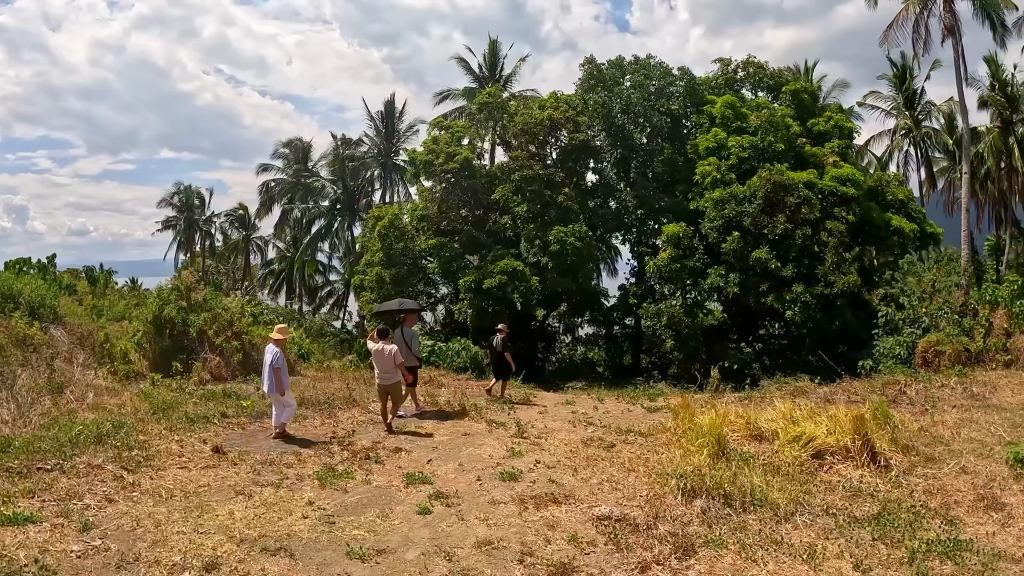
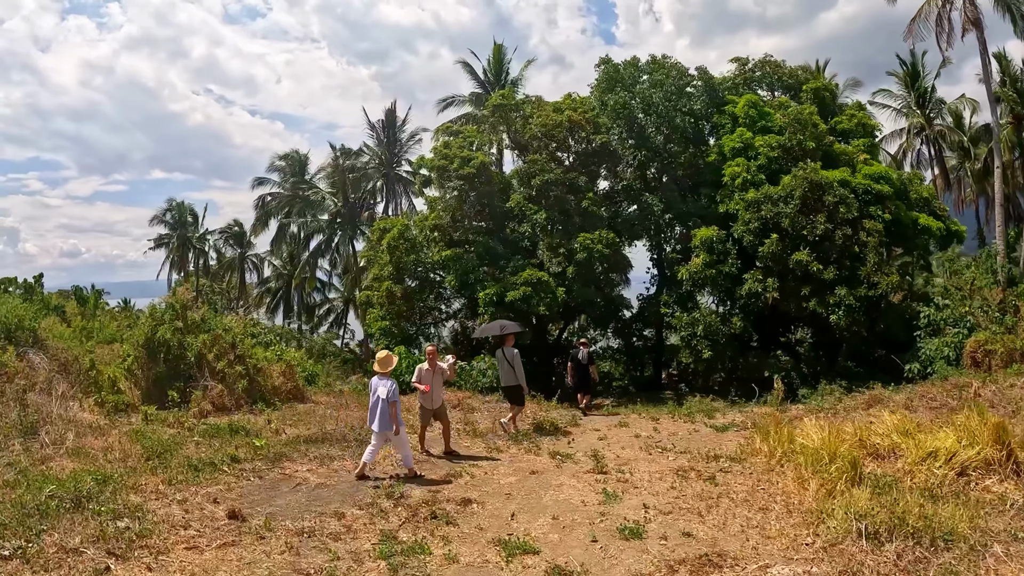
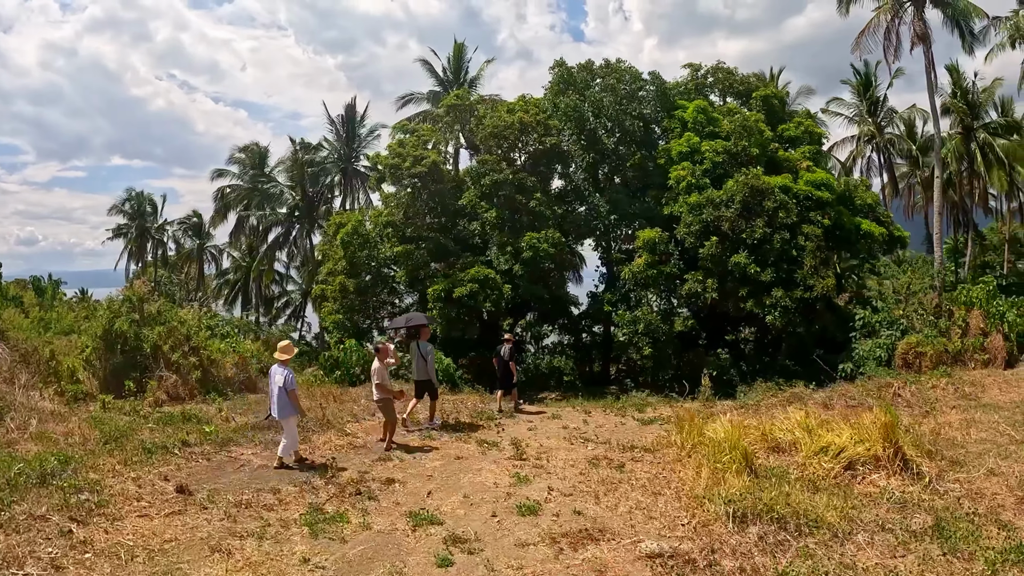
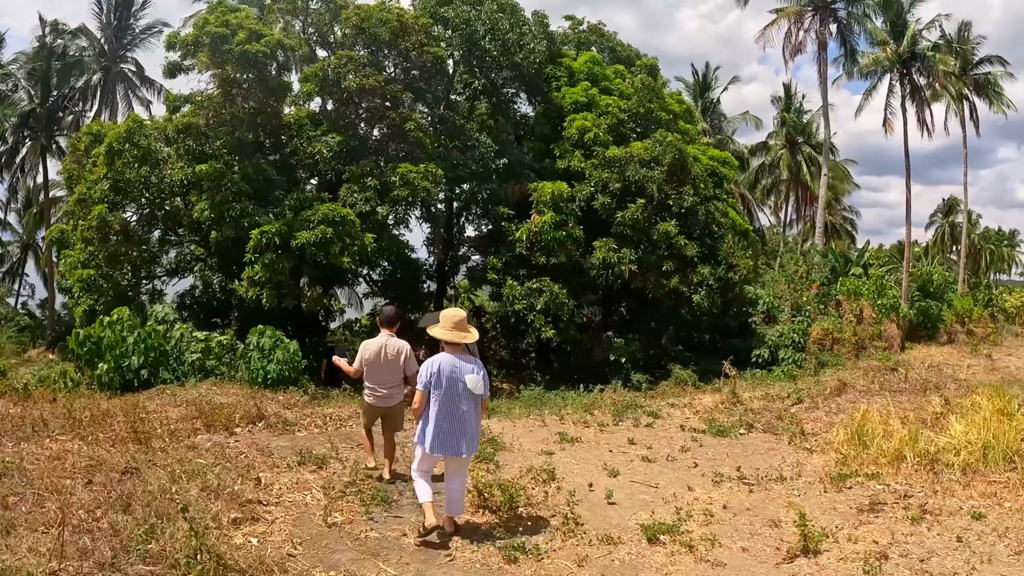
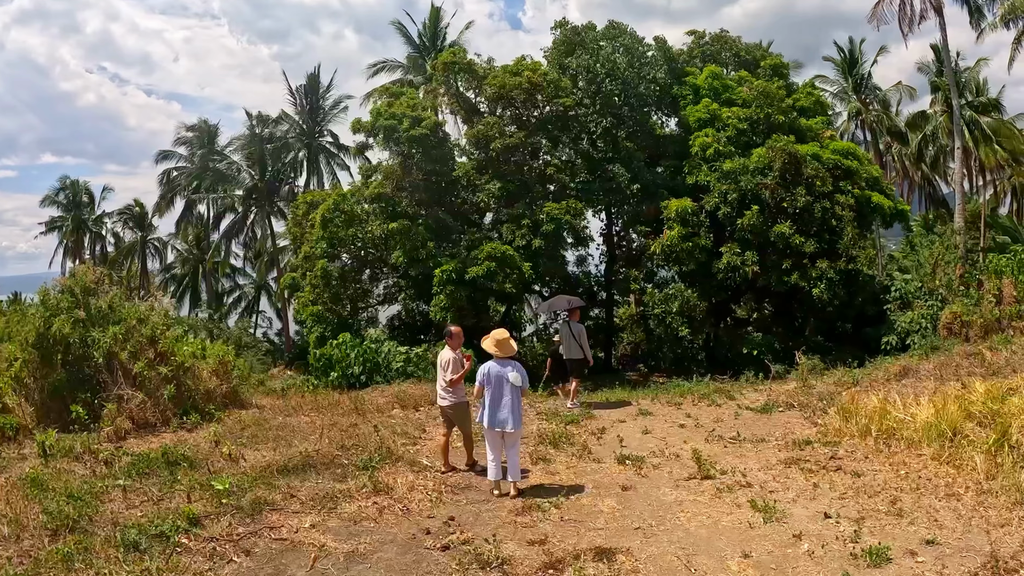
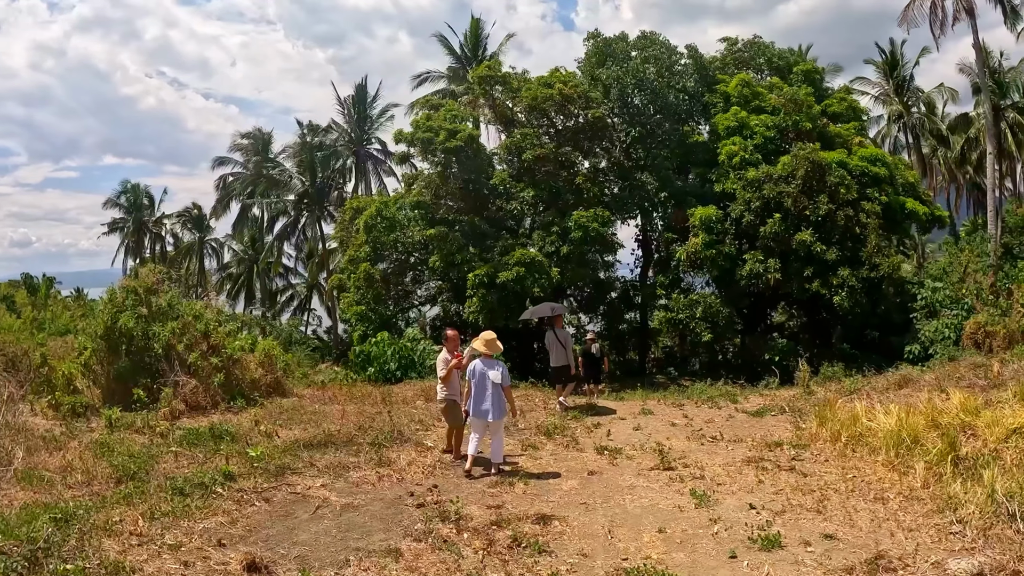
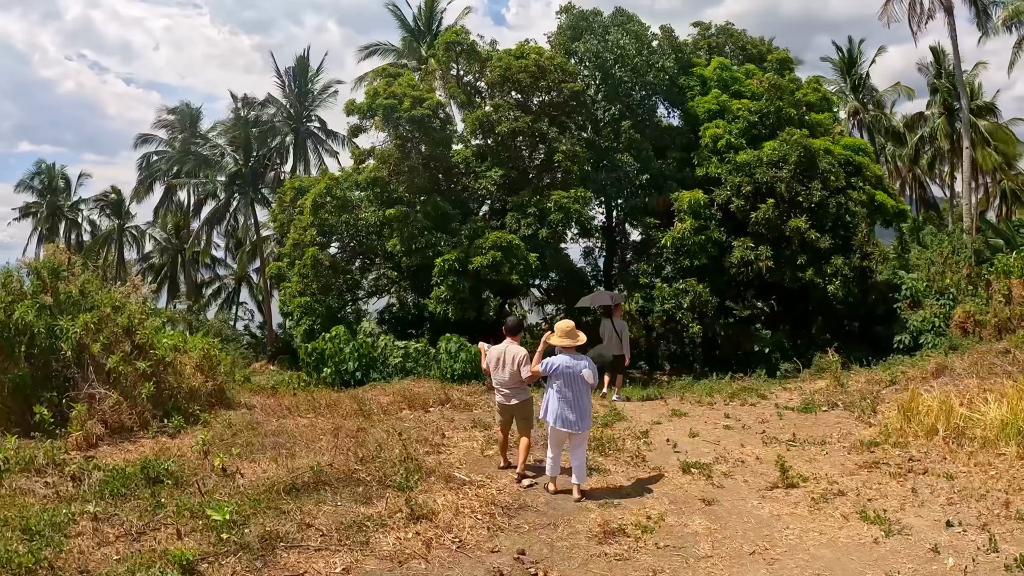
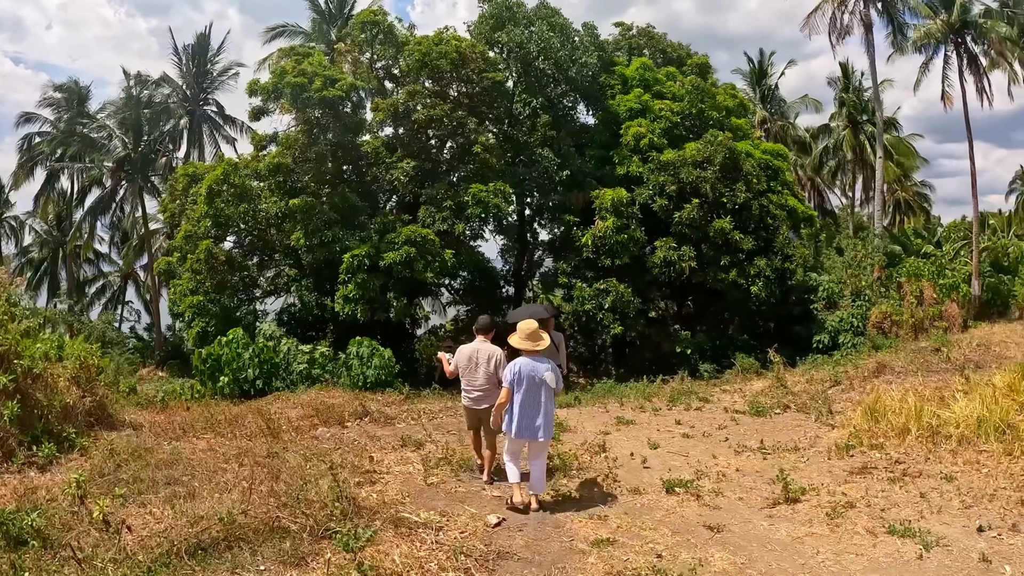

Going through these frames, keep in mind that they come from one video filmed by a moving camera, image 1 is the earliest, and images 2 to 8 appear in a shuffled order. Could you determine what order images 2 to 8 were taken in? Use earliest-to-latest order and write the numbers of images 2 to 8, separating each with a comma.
3, 2, 6, 5, 7, 8, 4
